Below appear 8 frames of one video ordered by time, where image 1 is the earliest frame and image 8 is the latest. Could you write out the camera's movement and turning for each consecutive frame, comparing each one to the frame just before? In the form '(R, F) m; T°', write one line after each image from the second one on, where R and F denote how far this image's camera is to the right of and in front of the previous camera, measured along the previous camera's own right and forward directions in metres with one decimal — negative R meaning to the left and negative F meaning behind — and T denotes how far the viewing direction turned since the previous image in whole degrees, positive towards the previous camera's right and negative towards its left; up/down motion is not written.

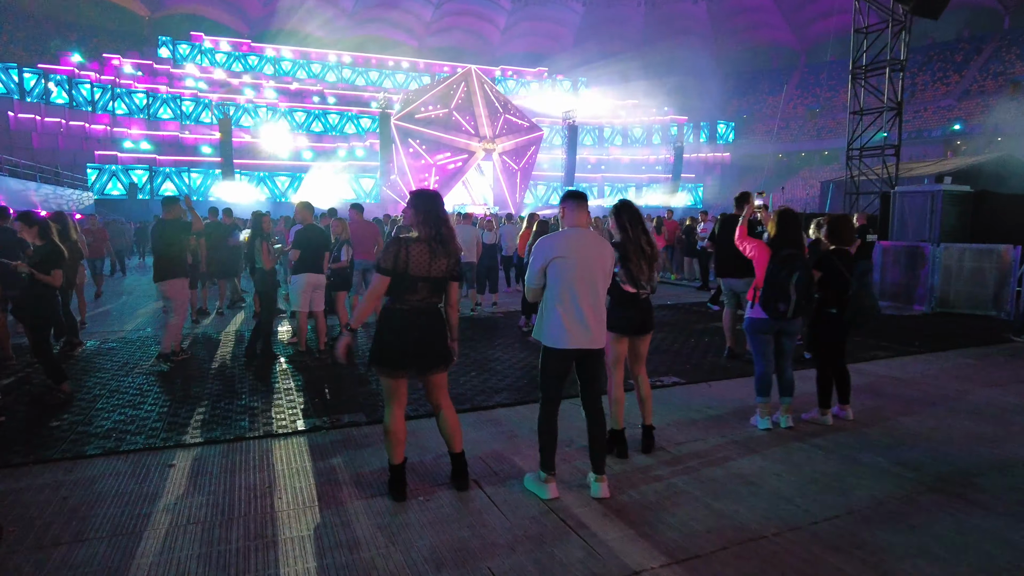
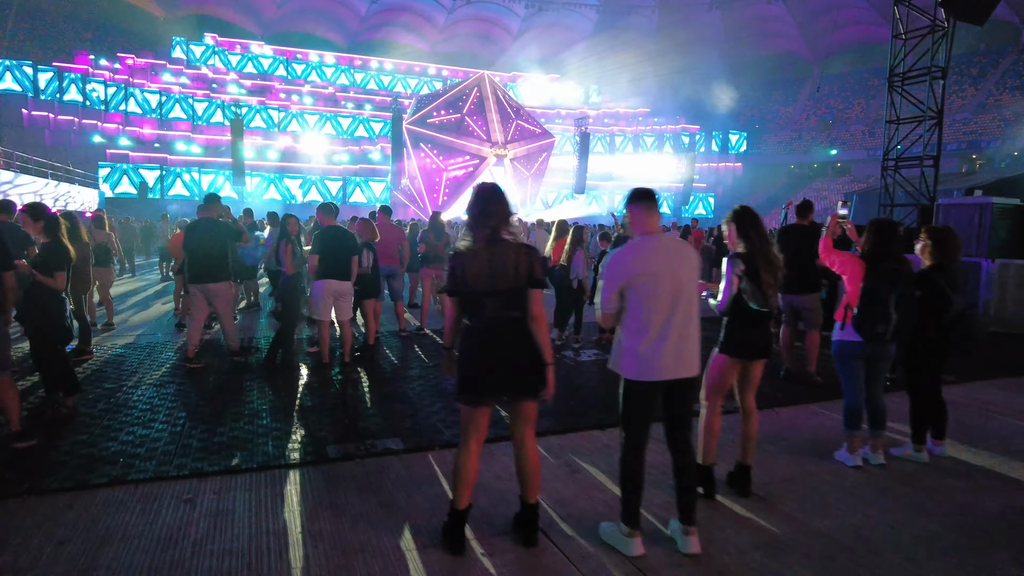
(-0.3, +0.5) m; -1°
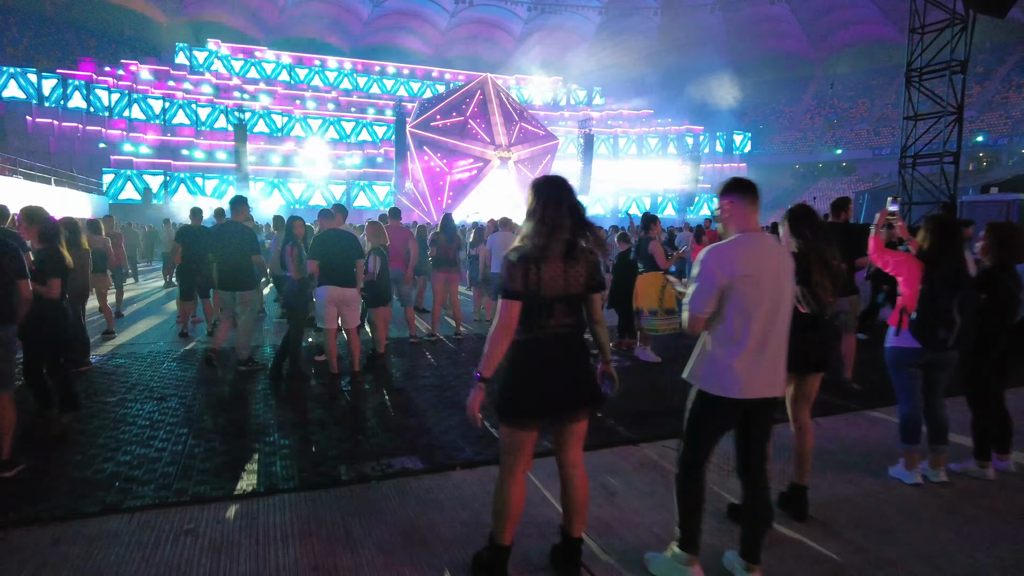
(-0.1, +0.3) m; 0°
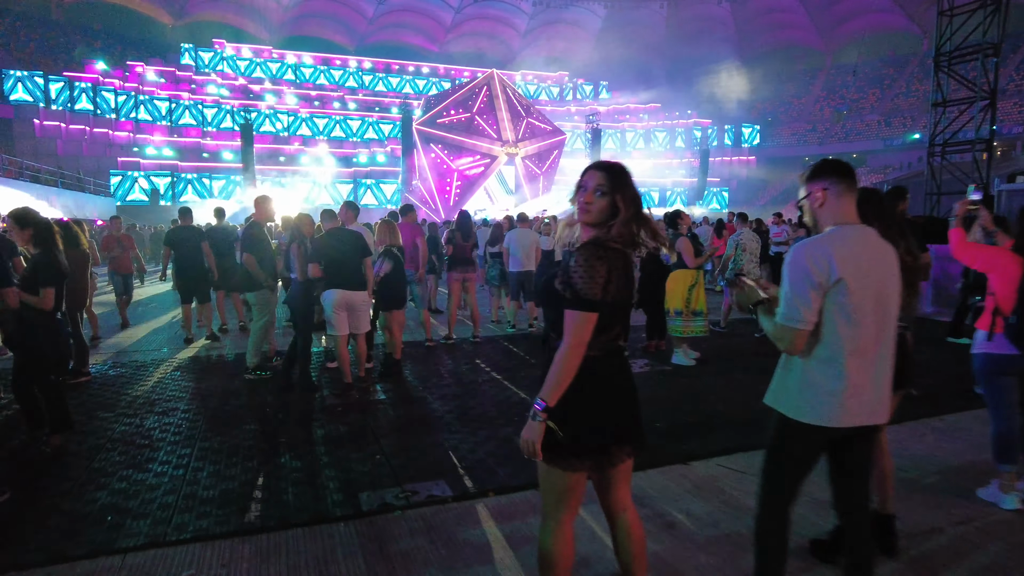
(-0.2, +0.4) m; -1°
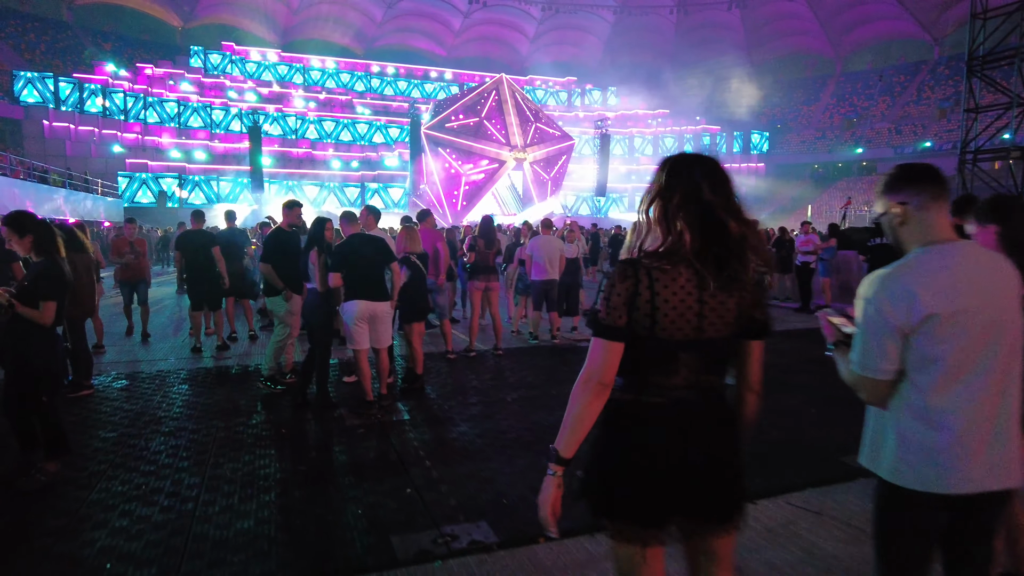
(-0.2, +0.4) m; 0°
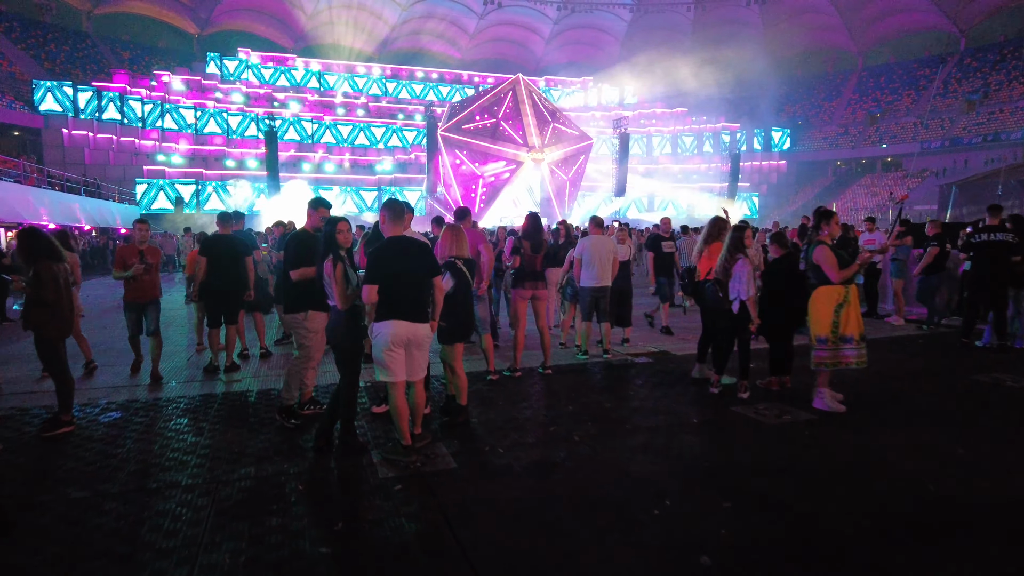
(-0.3, +1.0) m; -1°
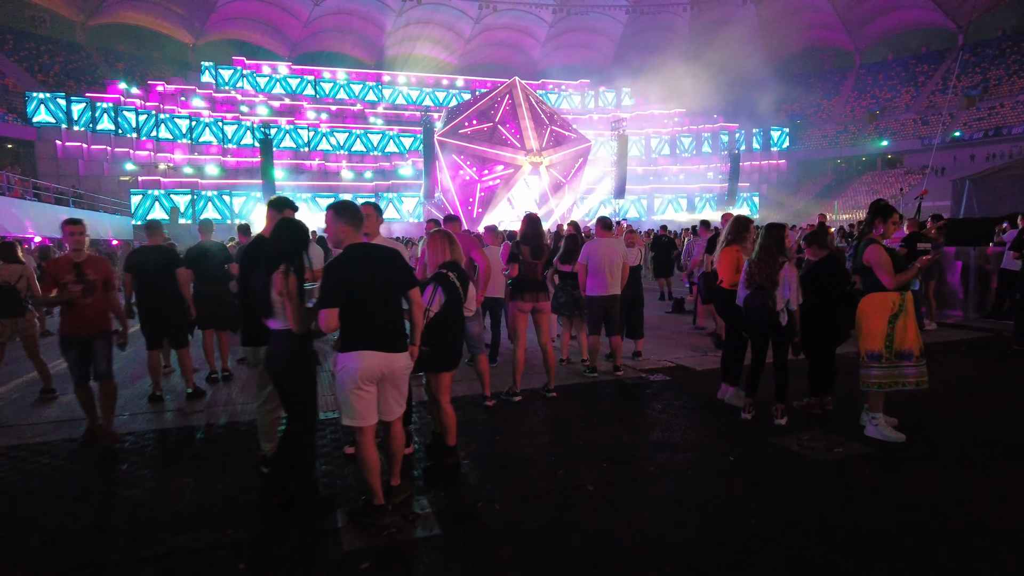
(0.0, +0.8) m; 0°
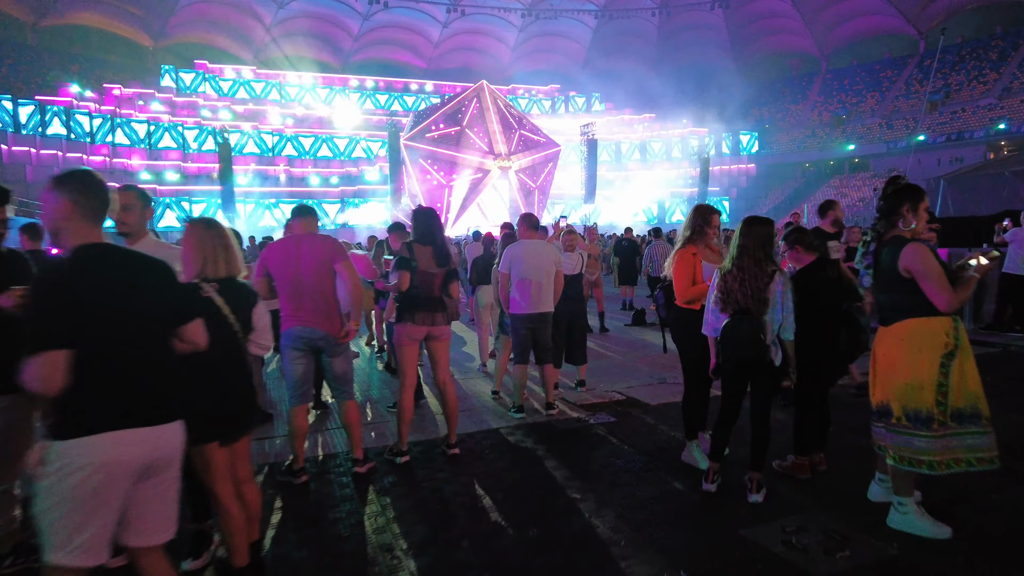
(+0.6, +1.4) m; +2°
